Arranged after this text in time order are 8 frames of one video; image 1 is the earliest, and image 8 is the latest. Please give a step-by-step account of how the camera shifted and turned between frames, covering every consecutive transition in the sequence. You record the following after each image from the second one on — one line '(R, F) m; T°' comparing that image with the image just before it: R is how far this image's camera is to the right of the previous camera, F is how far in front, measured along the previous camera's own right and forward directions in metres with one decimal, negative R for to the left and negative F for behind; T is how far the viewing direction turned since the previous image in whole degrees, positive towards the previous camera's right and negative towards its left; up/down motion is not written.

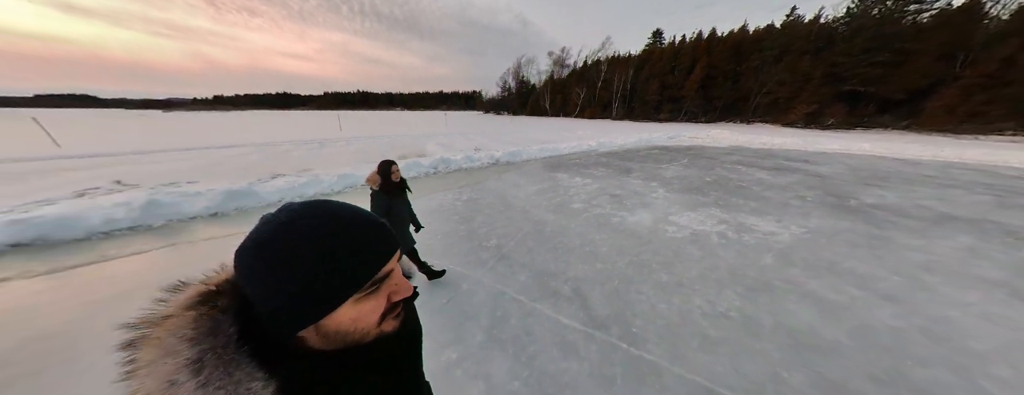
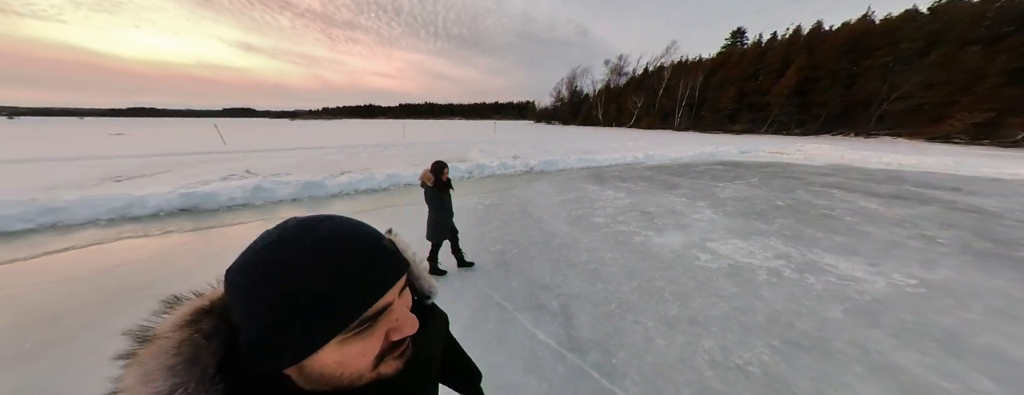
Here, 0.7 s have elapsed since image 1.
(+0.6, 0.0) m; -12°
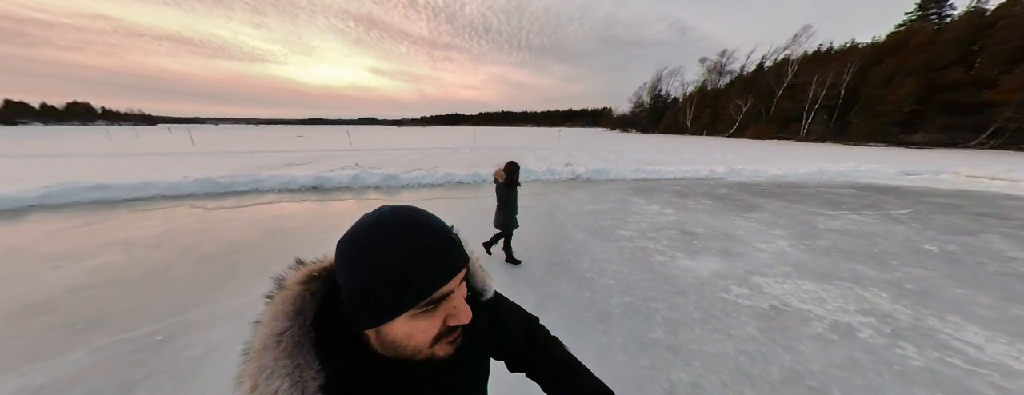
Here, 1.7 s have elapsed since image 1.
(+0.9, -0.1) m; -17°
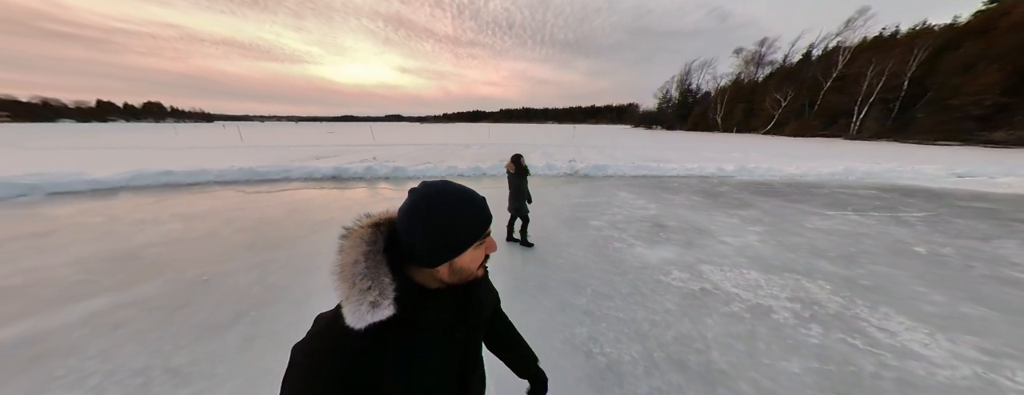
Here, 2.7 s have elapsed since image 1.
(+0.8, -0.4) m; -5°
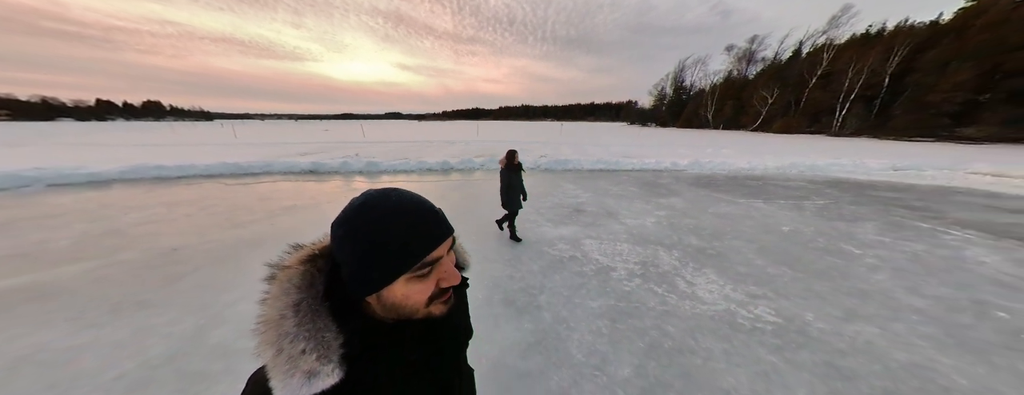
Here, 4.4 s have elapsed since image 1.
(+1.4, -0.6) m; 0°
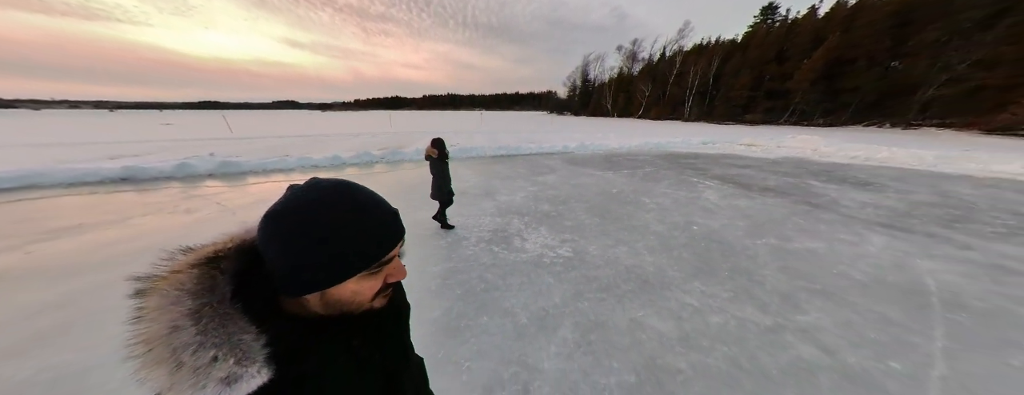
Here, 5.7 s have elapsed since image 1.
(+1.1, -0.5) m; +16°
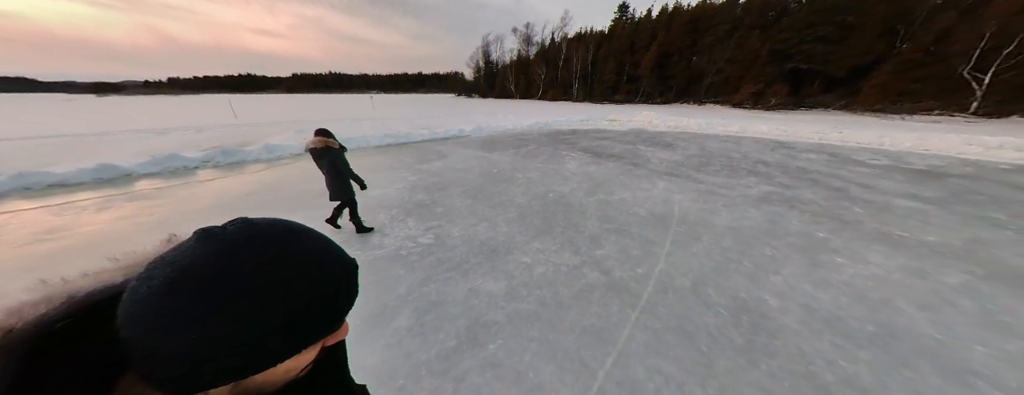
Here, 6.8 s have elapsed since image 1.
(+0.9, -0.2) m; +19°
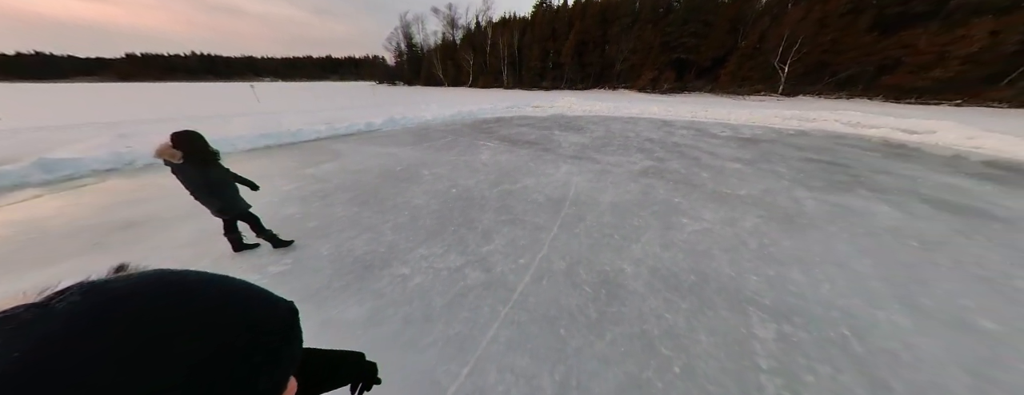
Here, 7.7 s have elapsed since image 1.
(+0.8, +0.1) m; +13°
